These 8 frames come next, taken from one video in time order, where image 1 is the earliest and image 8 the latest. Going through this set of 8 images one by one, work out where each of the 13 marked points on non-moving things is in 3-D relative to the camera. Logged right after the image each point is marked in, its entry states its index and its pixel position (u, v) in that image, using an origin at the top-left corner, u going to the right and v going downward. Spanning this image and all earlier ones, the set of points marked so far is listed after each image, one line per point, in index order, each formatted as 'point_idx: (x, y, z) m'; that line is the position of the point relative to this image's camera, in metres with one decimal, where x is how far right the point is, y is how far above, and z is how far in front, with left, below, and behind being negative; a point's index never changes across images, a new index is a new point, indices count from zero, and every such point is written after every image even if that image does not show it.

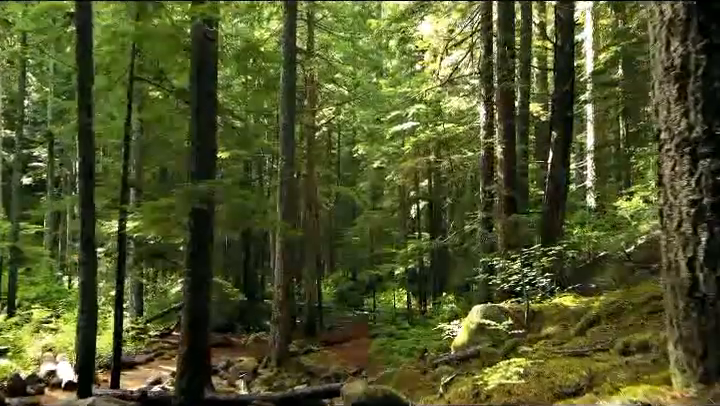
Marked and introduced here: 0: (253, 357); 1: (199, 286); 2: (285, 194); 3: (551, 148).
0: (-3.4, -4.9, +16.9) m
1: (-2.3, -1.2, +7.7) m
2: (-2.5, +0.3, +17.3) m
3: (+5.0, +1.4, +13.8) m
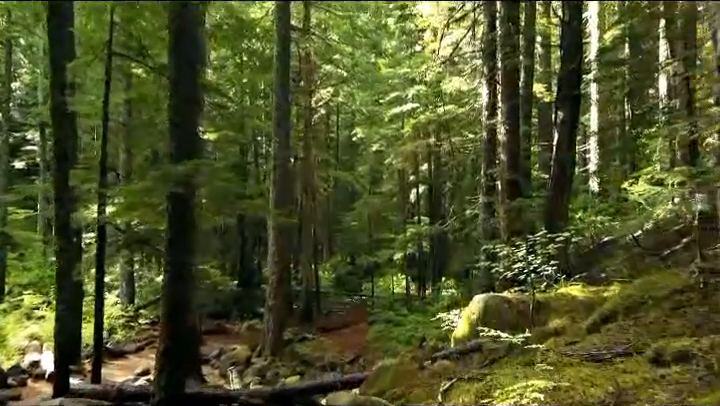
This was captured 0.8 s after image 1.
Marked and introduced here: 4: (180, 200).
0: (-3.5, -4.4, +16.4) m
1: (-2.4, -1.0, +7.1) m
2: (-2.5, +0.8, +16.6) m
3: (+4.9, +1.8, +13.1) m
4: (-2.4, 0.0, +7.1) m
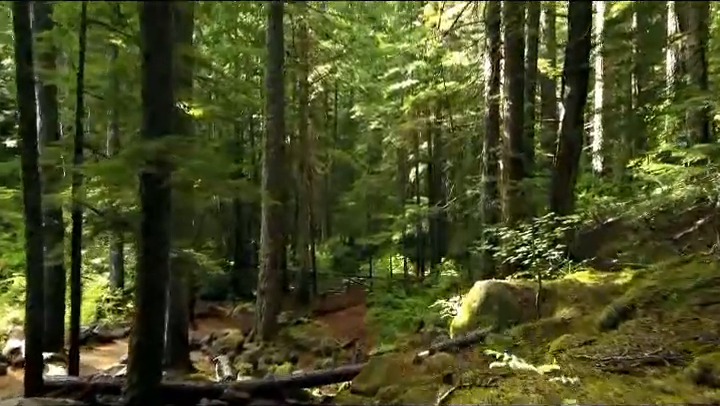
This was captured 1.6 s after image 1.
0: (-3.6, -3.8, +15.9) m
1: (-2.5, -0.7, +6.5) m
2: (-2.7, +1.4, +16.0) m
3: (+4.8, +2.3, +12.4) m
4: (-2.6, +0.3, +6.5) m
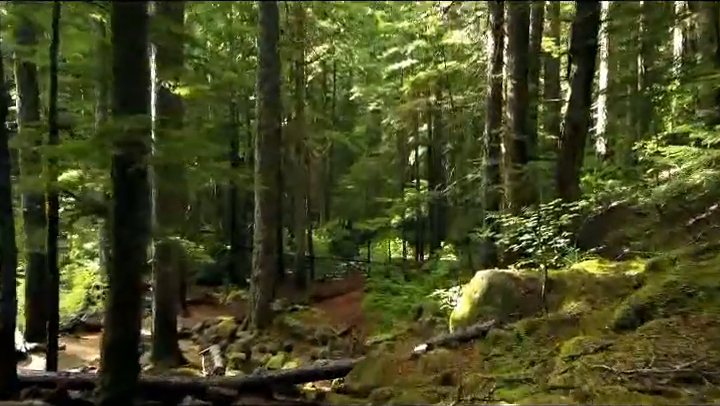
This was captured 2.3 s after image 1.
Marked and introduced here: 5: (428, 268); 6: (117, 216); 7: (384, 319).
0: (-3.7, -3.3, +15.5) m
1: (-2.6, -0.6, +6.0) m
2: (-2.8, +1.9, +15.4) m
3: (+4.7, +2.6, +11.8) m
4: (-2.6, +0.4, +5.9) m
5: (+2.4, -2.4, +19.3) m
6: (-2.7, -0.2, +6.0) m
7: (+0.7, -3.4, +15.7) m
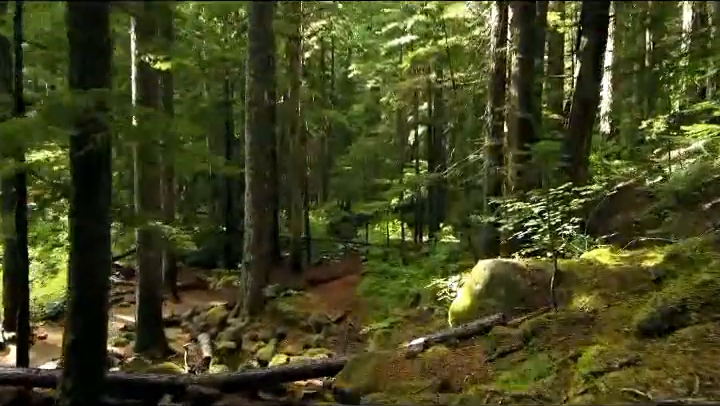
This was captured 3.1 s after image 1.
0: (-3.8, -2.8, +15.0) m
1: (-2.7, -0.4, +5.4) m
2: (-2.9, +2.4, +14.6) m
3: (+4.6, +3.0, +11.1) m
4: (-2.7, +0.6, +5.2) m
5: (+2.3, -1.7, +18.7) m
6: (-2.8, 0.0, +5.3) m
7: (+0.6, -2.9, +15.2) m
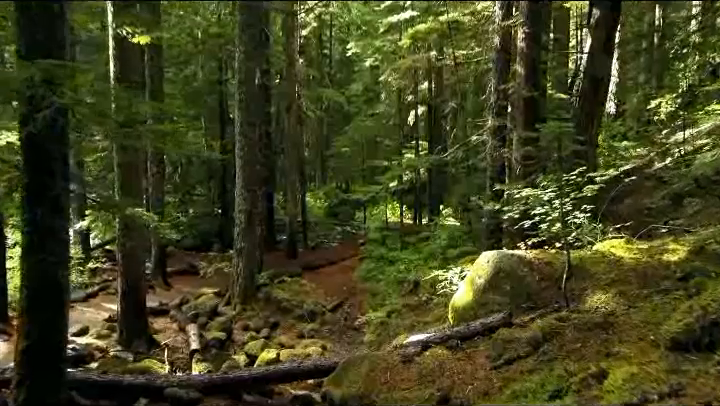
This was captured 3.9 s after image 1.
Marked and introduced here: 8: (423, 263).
0: (-3.9, -2.4, +14.4) m
1: (-2.8, -0.3, +4.7) m
2: (-2.9, +2.8, +13.9) m
3: (+4.5, +3.3, +10.3) m
4: (-2.8, +0.7, +4.6) m
5: (+2.2, -1.1, +18.1) m
6: (-2.9, +0.1, +4.7) m
7: (+0.5, -2.5, +14.7) m
8: (+1.8, -1.7, +15.1) m
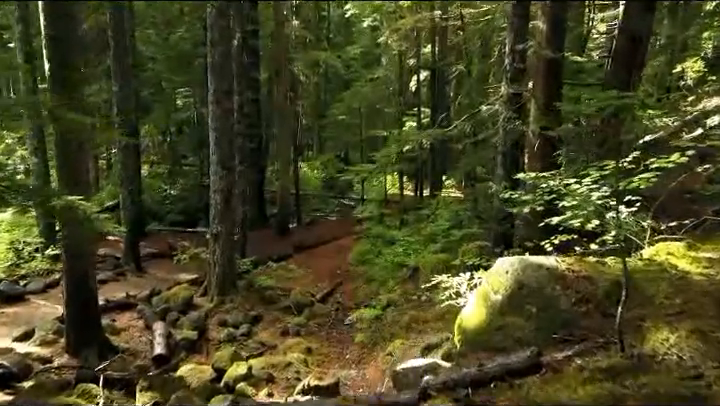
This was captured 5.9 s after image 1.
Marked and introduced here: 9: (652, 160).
0: (-4.1, -1.8, +13.0) m
1: (-3.0, -0.4, +3.2) m
2: (-3.1, +3.3, +12.1) m
3: (+4.3, +3.6, +8.5) m
4: (-3.0, +0.6, +3.0) m
5: (+2.1, -0.4, +16.6) m
6: (-3.1, 0.0, +3.1) m
7: (+0.4, -1.9, +13.2) m
8: (+1.6, -1.1, +13.6) m
9: (+2.7, +0.4, +4.9) m
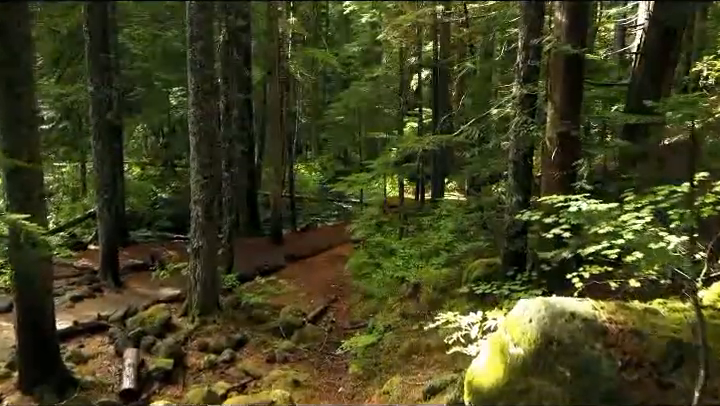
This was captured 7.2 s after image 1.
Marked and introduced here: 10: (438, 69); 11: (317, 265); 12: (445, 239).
0: (-4.2, -2.0, +11.9) m
1: (-3.1, -0.7, +2.1) m
2: (-3.2, +3.1, +11.1) m
3: (+4.2, +3.3, +7.4) m
4: (-3.1, +0.4, +1.9) m
5: (+2.0, -0.6, +15.5) m
6: (-3.2, -0.2, +2.0) m
7: (+0.3, -2.1, +12.2) m
8: (+1.5, -1.3, +12.5) m
9: (+2.6, +0.1, +3.9) m
10: (+2.9, +5.0, +19.9) m
11: (-1.3, -1.8, +15.8) m
12: (+2.1, -0.9, +12.8) m
